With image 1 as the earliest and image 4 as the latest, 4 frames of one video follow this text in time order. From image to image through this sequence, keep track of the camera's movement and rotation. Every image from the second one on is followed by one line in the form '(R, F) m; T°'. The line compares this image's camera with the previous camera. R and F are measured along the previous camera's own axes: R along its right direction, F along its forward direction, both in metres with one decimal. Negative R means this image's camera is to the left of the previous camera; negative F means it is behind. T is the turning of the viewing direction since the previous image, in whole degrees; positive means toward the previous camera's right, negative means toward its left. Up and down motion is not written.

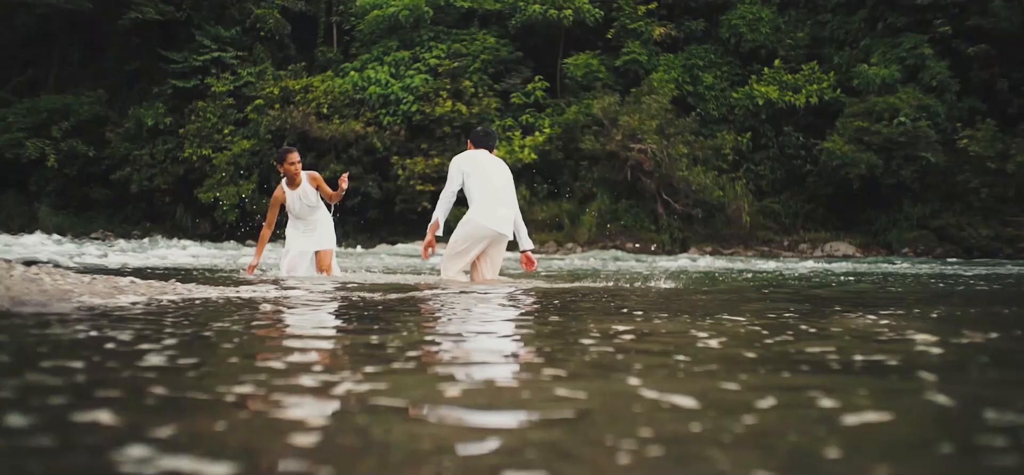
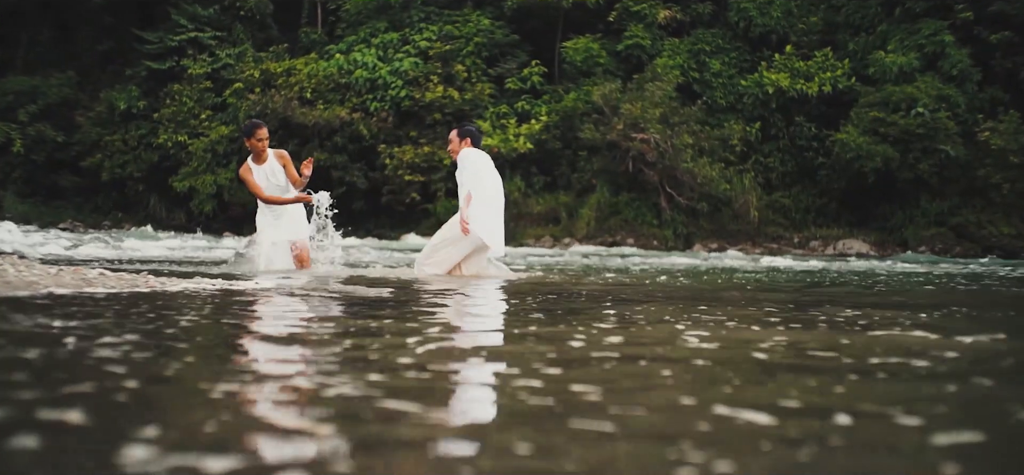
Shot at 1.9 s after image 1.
(0.0, +0.9) m; 0°
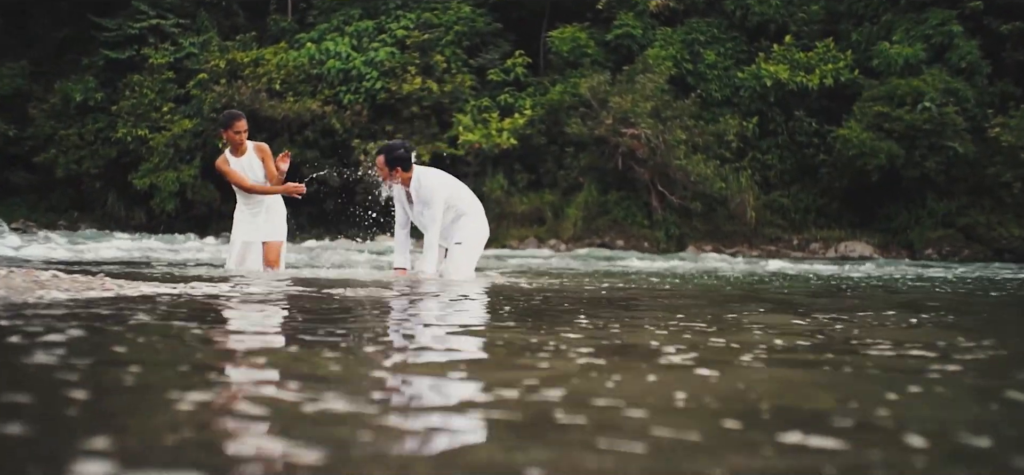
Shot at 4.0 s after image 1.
(+0.1, +0.8) m; 0°
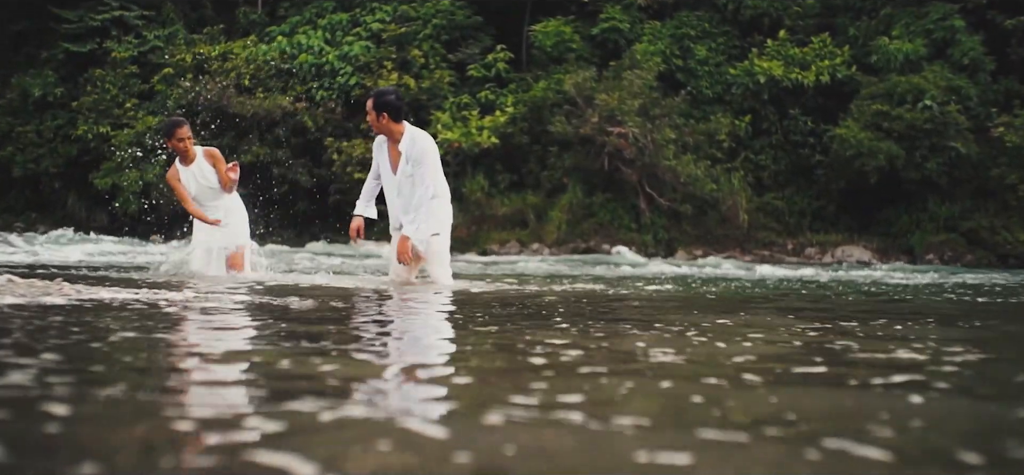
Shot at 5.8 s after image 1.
(+0.2, +0.7) m; 0°
